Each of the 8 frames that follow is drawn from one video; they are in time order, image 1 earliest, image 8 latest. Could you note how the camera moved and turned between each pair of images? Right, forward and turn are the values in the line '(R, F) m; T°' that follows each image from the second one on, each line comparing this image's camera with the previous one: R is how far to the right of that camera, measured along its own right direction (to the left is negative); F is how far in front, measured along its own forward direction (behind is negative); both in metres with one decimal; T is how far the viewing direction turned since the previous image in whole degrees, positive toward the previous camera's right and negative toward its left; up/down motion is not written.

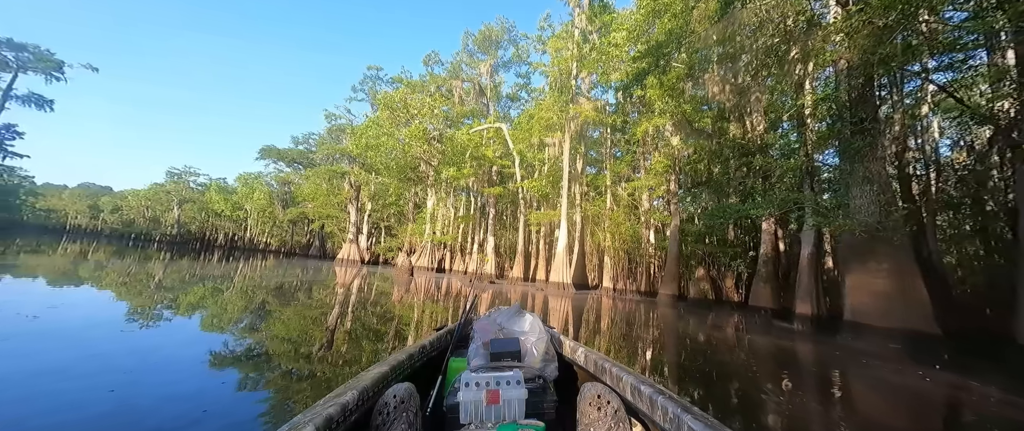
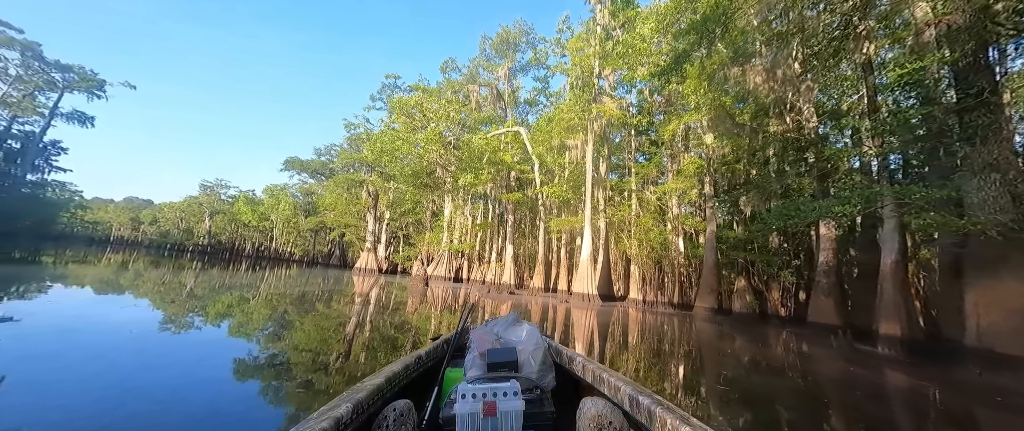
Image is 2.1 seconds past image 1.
(-0.1, +0.7) m; -3°
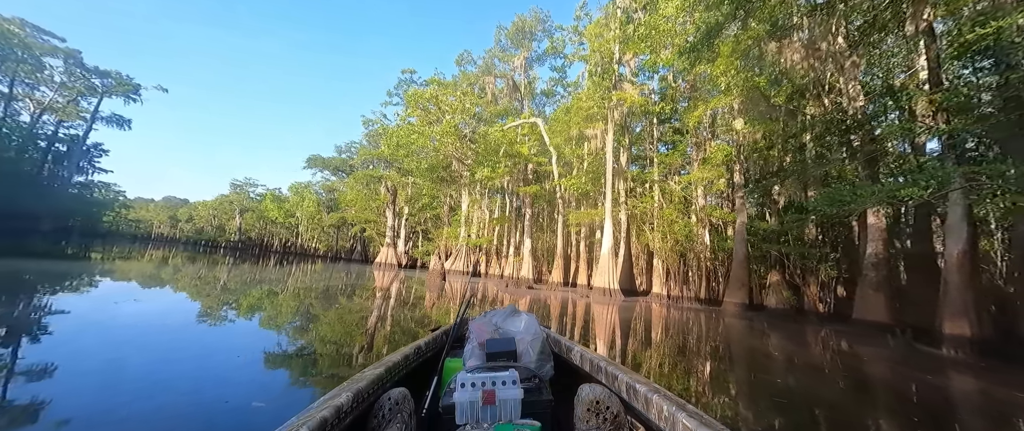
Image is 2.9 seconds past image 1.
(0.0, +0.3) m; -3°
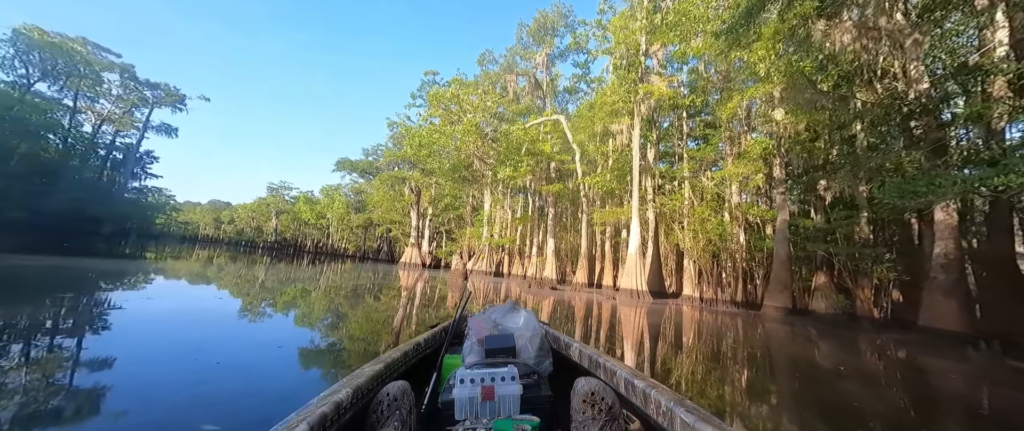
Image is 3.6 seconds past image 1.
(0.0, +0.2) m; -4°
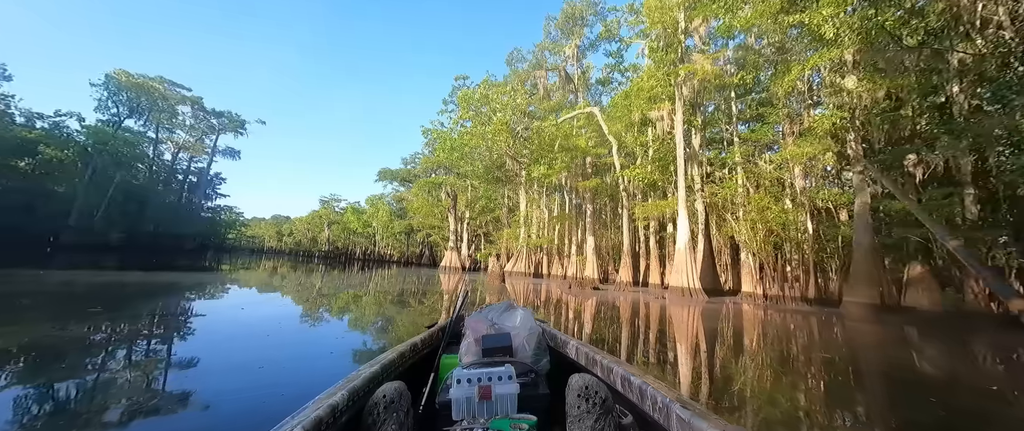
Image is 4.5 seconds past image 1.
(+0.1, +0.4) m; -6°
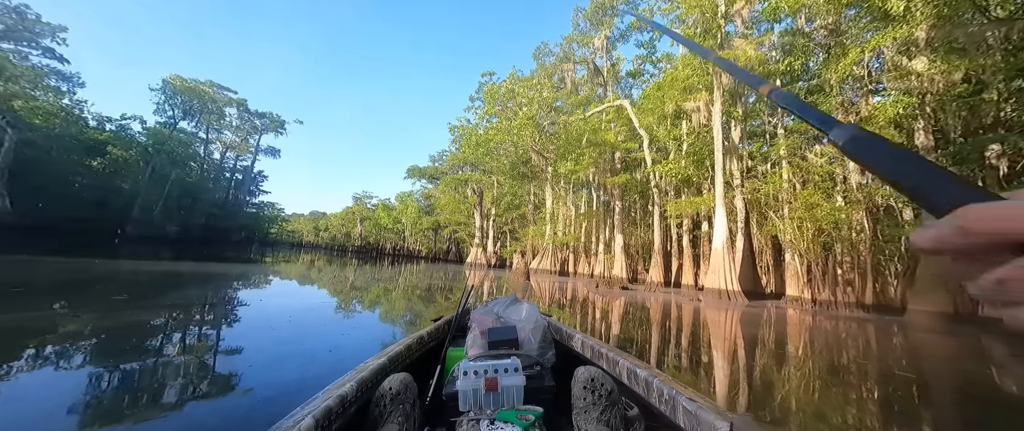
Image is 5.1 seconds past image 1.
(0.0, +0.2) m; -5°
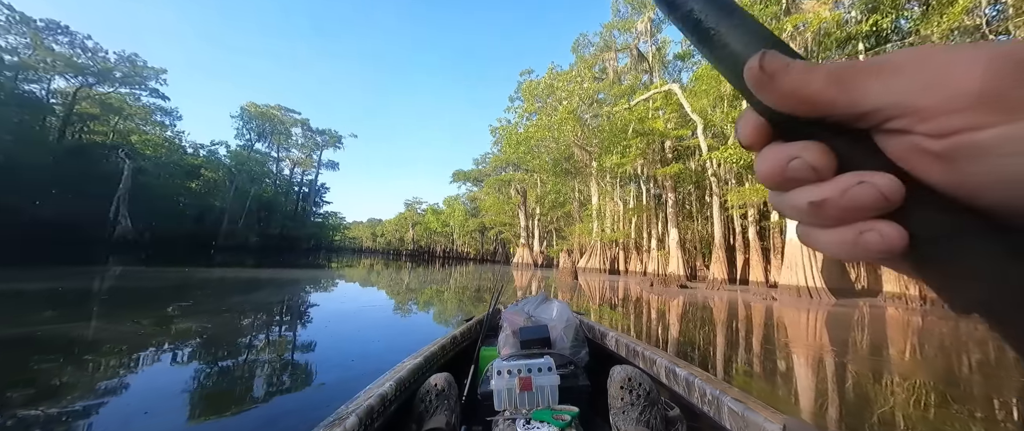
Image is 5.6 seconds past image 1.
(0.0, +0.2) m; -8°
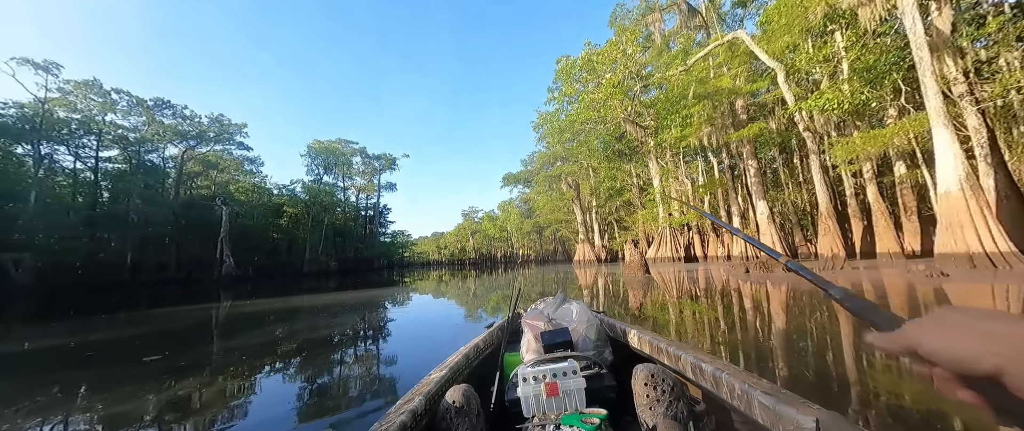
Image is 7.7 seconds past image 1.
(+0.1, +1.0) m; -10°
